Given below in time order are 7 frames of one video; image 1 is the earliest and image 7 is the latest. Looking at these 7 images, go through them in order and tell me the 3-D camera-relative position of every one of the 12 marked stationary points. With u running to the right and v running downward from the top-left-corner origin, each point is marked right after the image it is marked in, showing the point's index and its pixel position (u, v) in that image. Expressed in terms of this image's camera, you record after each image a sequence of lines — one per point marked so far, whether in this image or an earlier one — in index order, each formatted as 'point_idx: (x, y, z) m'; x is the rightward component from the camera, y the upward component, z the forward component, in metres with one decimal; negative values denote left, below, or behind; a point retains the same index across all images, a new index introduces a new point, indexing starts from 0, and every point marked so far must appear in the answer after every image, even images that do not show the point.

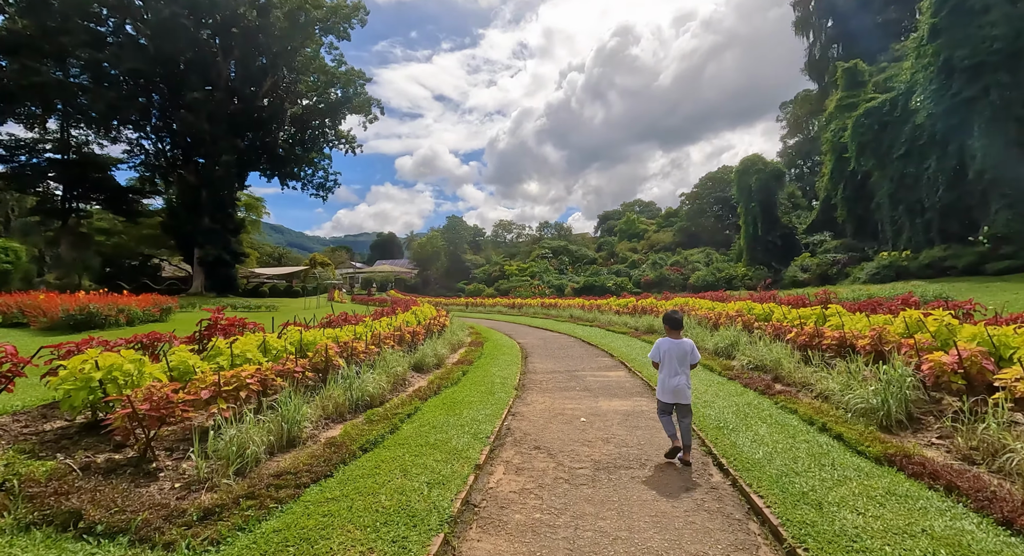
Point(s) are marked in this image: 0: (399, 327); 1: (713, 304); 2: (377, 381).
0: (-1.8, -0.8, +8.5) m
1: (+4.2, -0.6, +10.9) m
2: (-1.5, -1.1, +5.7) m
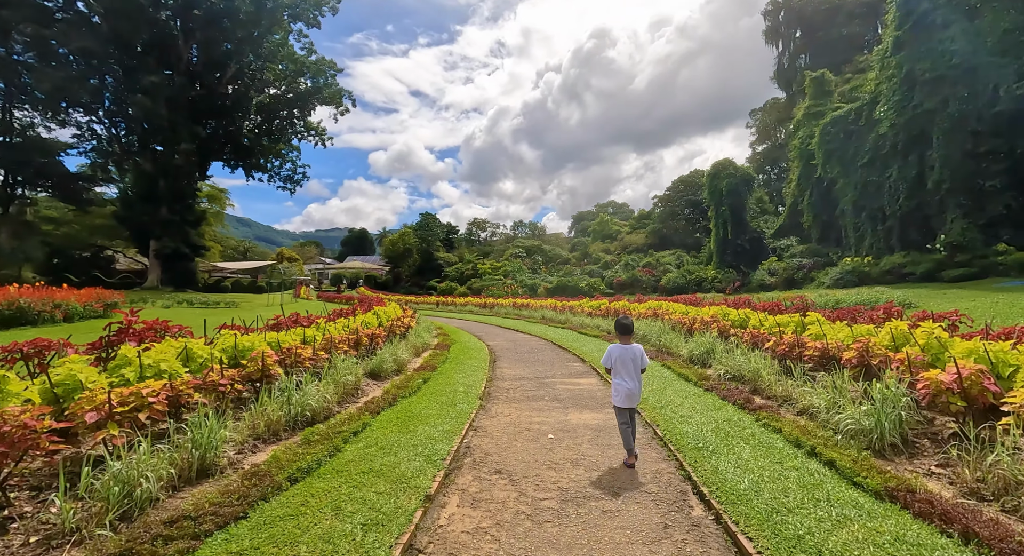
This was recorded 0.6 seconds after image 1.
0: (-2.3, -0.8, +7.9) m
1: (+3.5, -0.6, +10.6) m
2: (-1.8, -1.1, +5.1) m
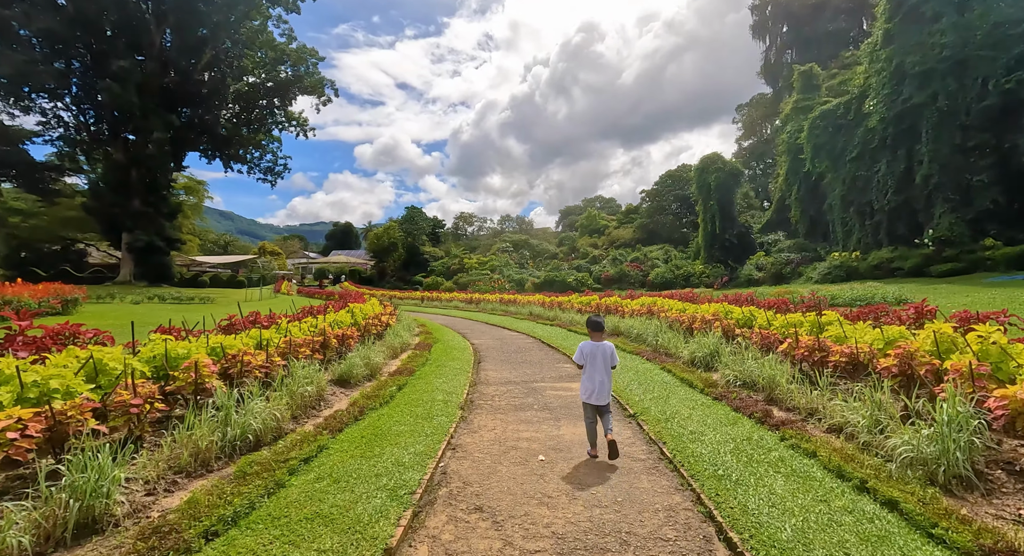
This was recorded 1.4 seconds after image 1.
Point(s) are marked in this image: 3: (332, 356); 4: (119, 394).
0: (-2.5, -0.7, +7.1) m
1: (+3.2, -0.5, +10.0) m
2: (-2.0, -1.1, +4.3) m
3: (-2.5, -1.1, +7.1) m
4: (-2.5, -0.7, +3.3) m
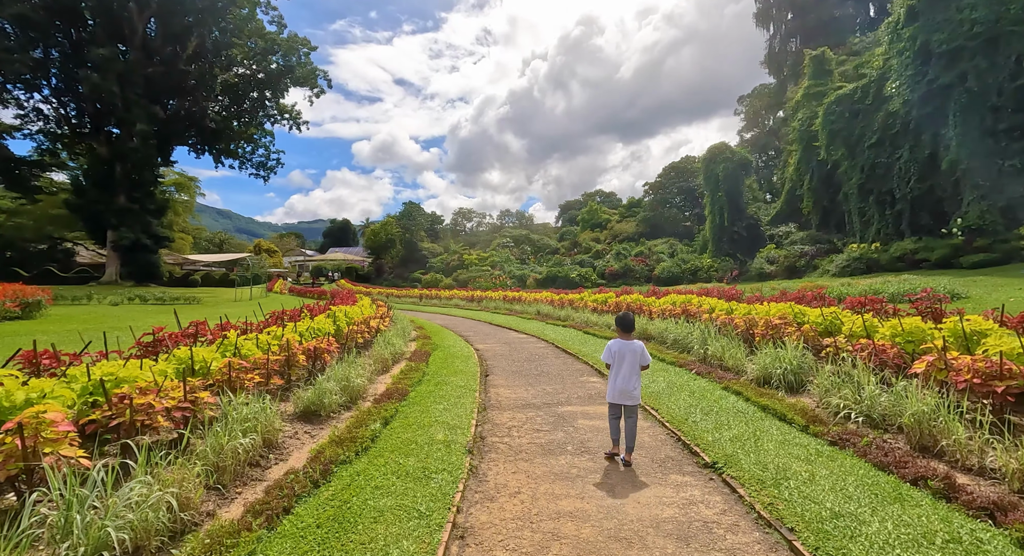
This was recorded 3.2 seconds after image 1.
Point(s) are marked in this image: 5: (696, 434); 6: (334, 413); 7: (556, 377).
0: (-2.3, -0.7, +5.4) m
1: (+3.4, -0.4, +8.3) m
2: (-1.7, -1.1, +2.7) m
3: (-2.2, -1.0, +5.5) m
4: (-2.2, -0.7, +1.7) m
5: (+1.6, -1.4, +4.6) m
6: (-1.7, -1.3, +5.1) m
7: (+0.7, -1.5, +7.9) m
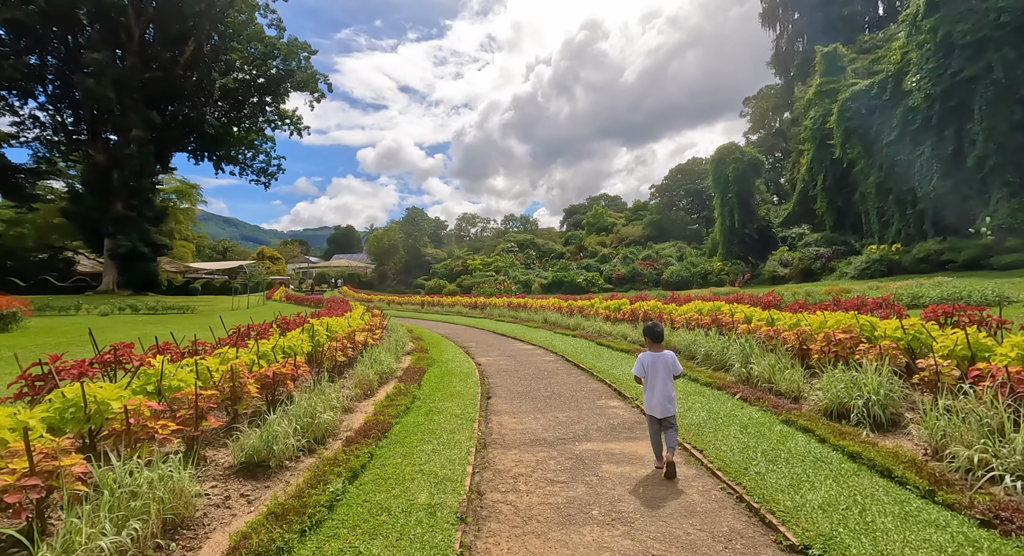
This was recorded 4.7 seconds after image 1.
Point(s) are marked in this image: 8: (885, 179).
0: (-2.3, -0.8, +4.3) m
1: (+3.5, -0.5, +7.2) m
2: (-1.7, -1.1, +1.5) m
3: (-2.2, -1.1, +4.4) m
4: (-2.2, -0.8, +0.5) m
5: (+1.6, -1.4, +3.4) m
6: (-1.7, -1.4, +3.9) m
7: (+0.7, -1.6, +6.7) m
8: (+14.0, +3.7, +19.8) m
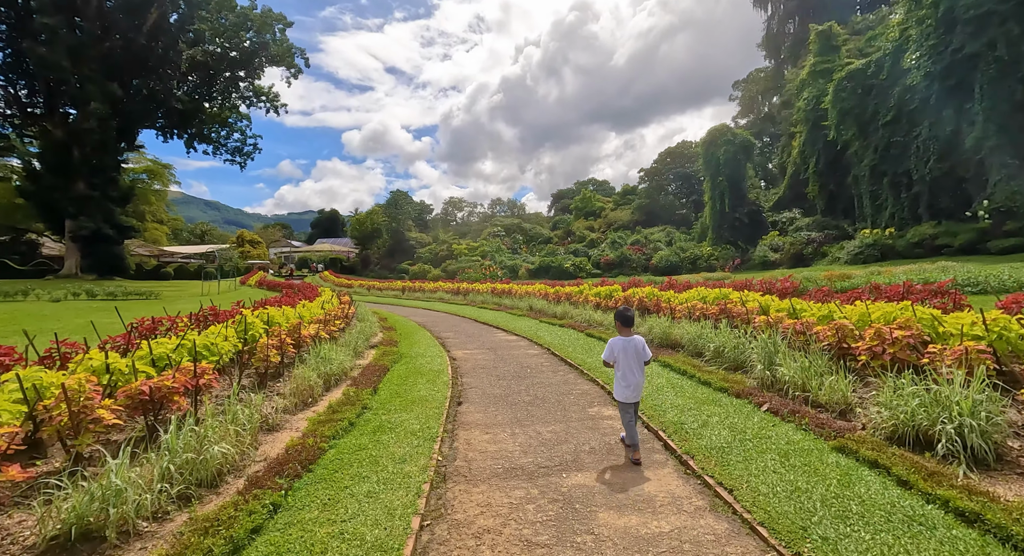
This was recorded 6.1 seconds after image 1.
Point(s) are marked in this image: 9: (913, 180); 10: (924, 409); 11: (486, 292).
0: (-2.5, -0.6, +3.0) m
1: (+3.2, -0.3, +6.0) m
2: (-1.9, -1.1, +0.3) m
3: (-2.4, -1.0, +3.1) m
4: (-2.4, -0.8, -0.7) m
5: (+1.4, -1.3, +2.2) m
6: (-1.9, -1.3, +2.7) m
7: (+0.5, -1.4, +5.6) m
8: (+13.5, +4.3, +18.8) m
9: (+13.6, +3.3, +17.6) m
10: (+2.6, -0.8, +3.4) m
11: (-1.0, -0.5, +19.8) m
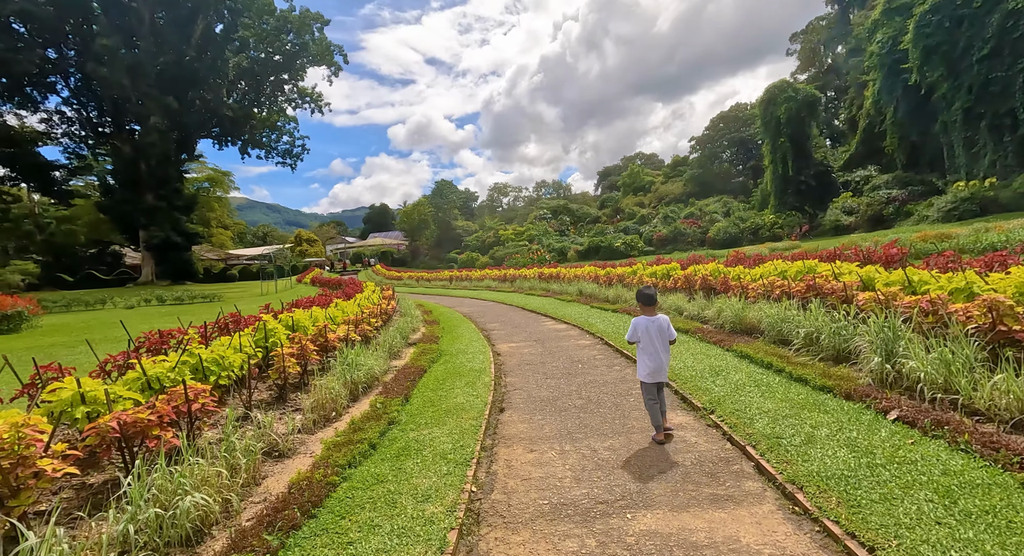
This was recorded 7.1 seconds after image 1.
0: (-2.3, -0.7, +2.4) m
1: (+3.6, 0.0, +4.8) m
2: (-1.9, -1.2, -0.4) m
3: (-2.2, -1.1, +2.5) m
4: (-2.5, -1.0, -1.3) m
5: (+1.6, -1.2, +1.3) m
6: (-1.7, -1.3, +2.0) m
7: (+0.9, -1.2, +4.7) m
8: (+14.8, +5.6, +16.4) m
9: (+14.9, +4.6, +15.2) m
10: (+2.8, -0.6, +2.2) m
11: (+0.8, 0.0, +18.9) m
